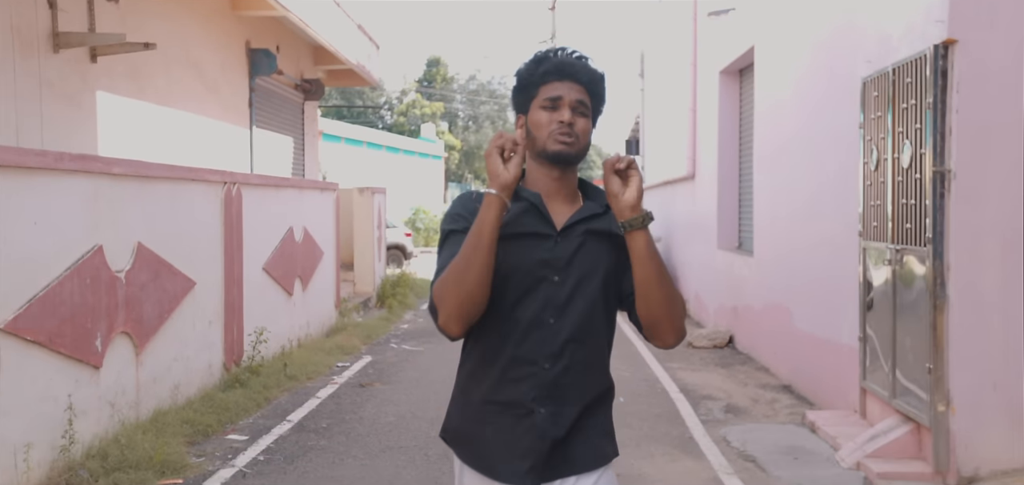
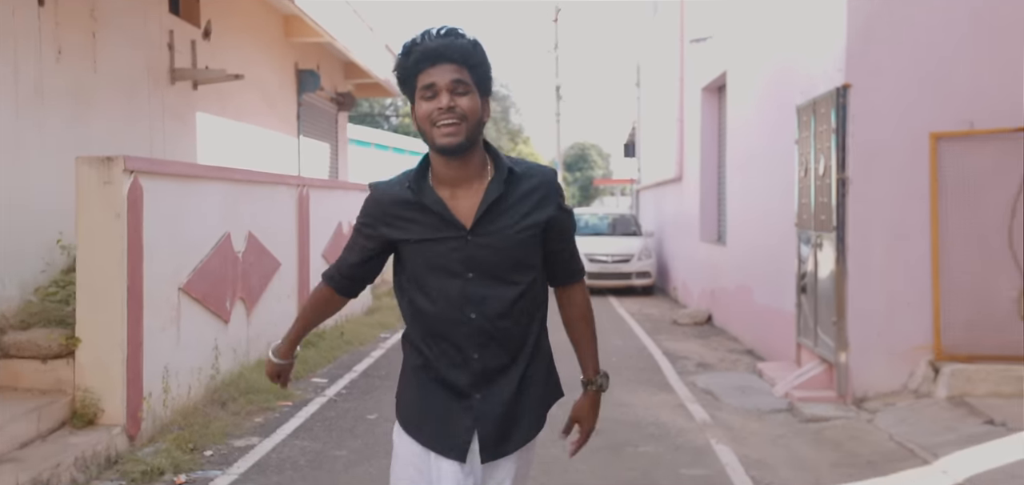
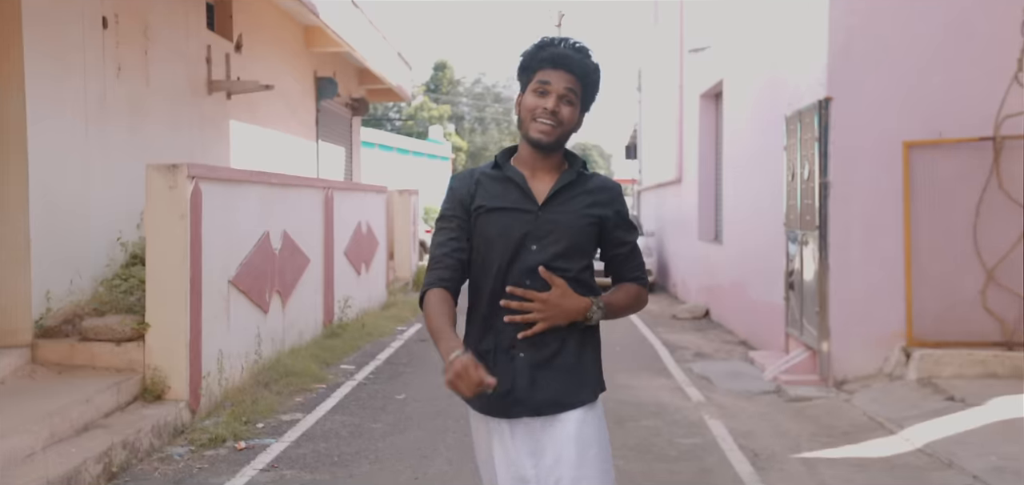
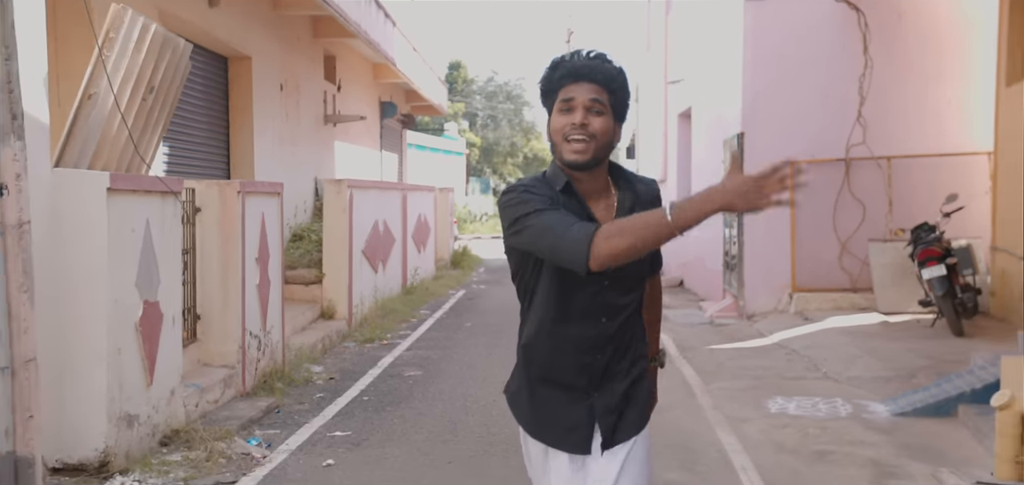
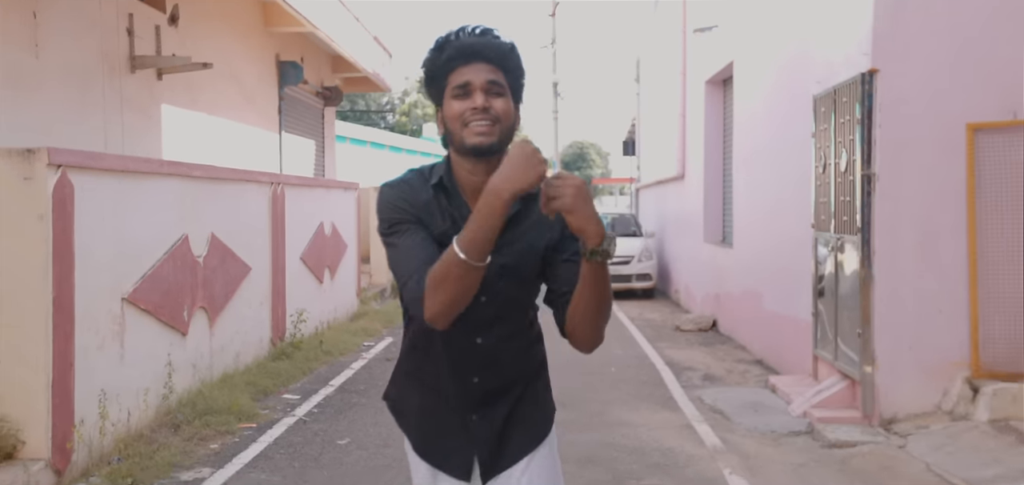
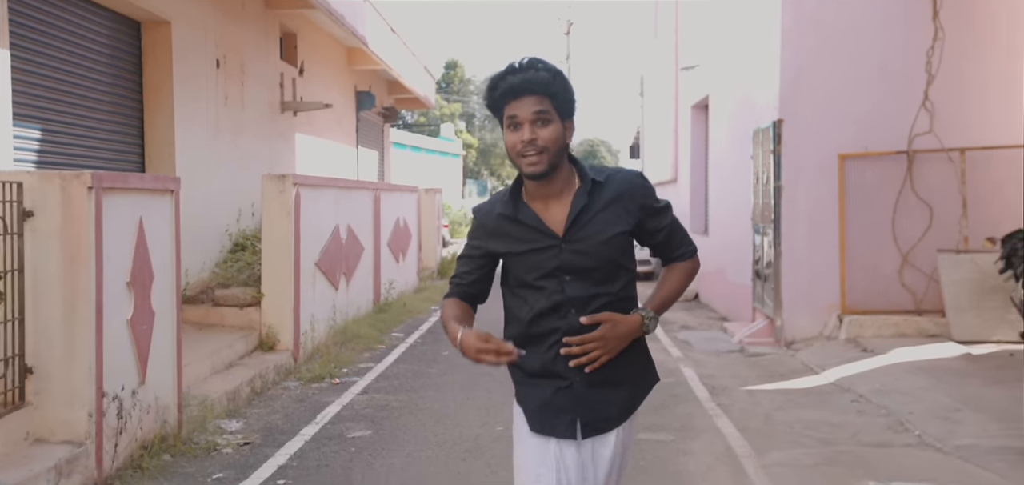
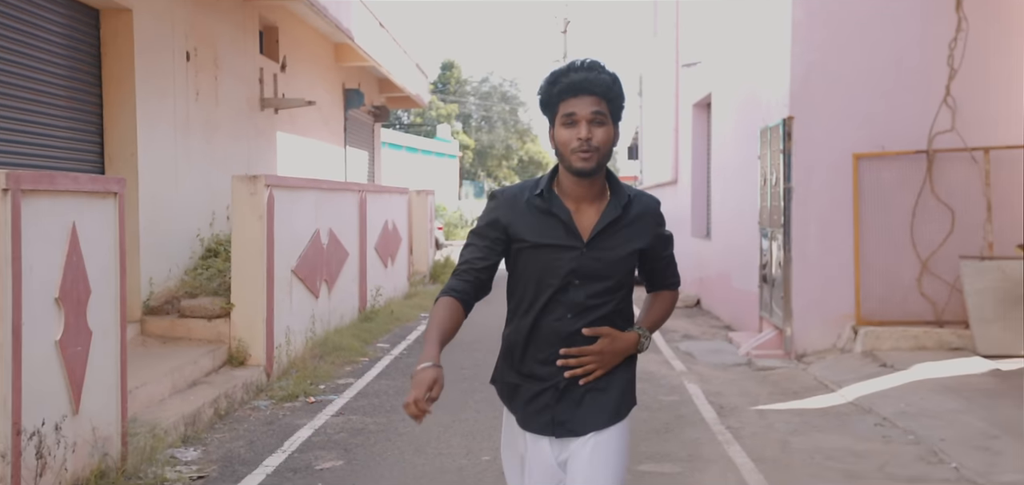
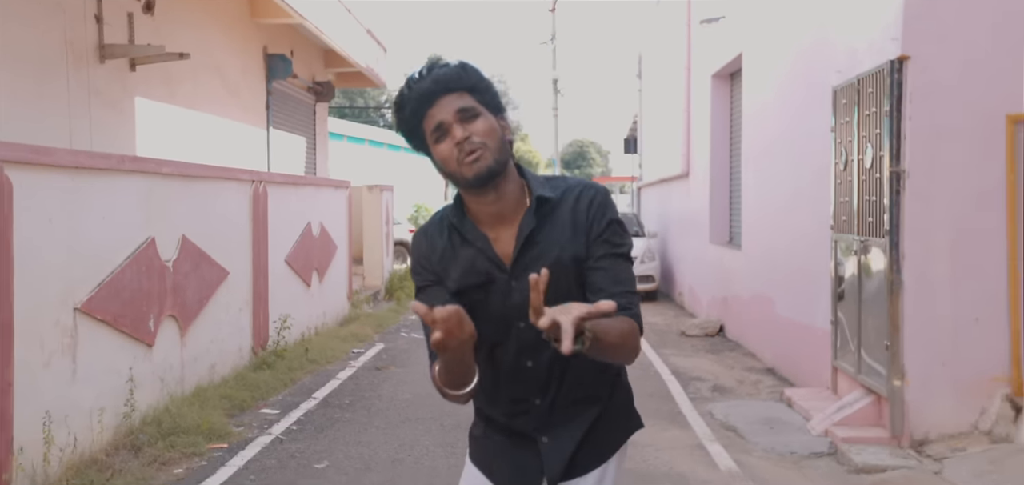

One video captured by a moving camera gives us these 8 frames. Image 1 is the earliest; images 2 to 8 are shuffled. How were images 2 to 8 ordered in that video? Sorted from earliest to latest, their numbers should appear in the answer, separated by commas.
8, 5, 2, 3, 7, 6, 4
